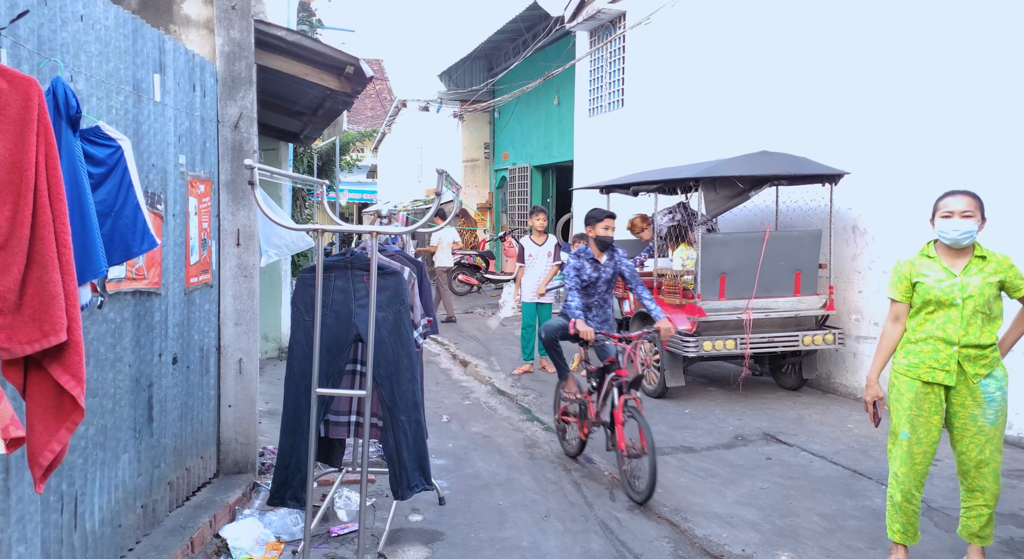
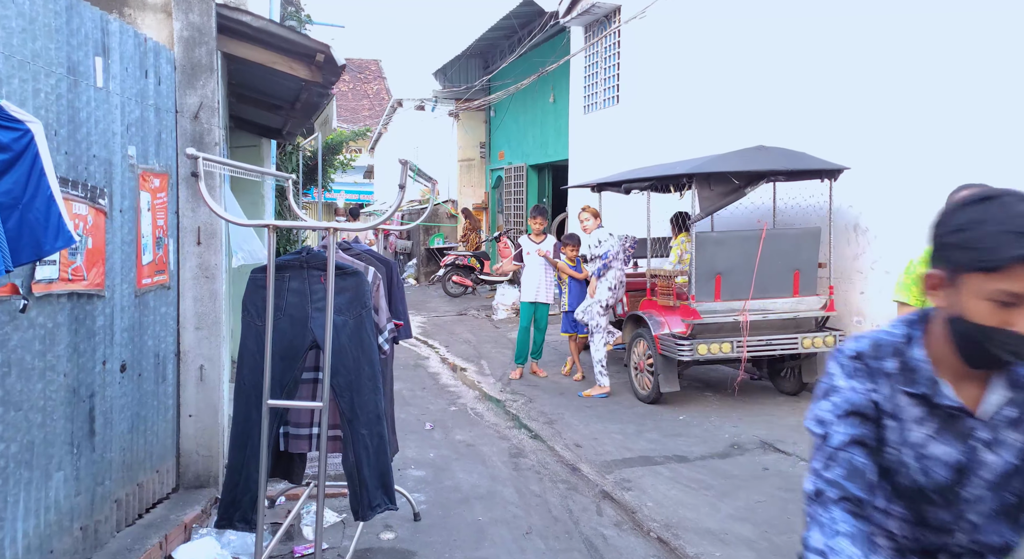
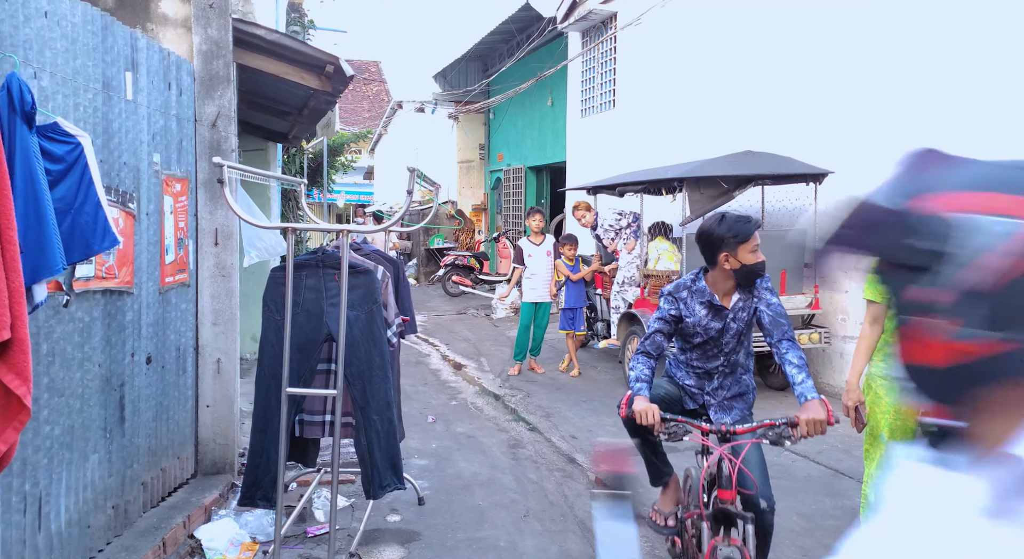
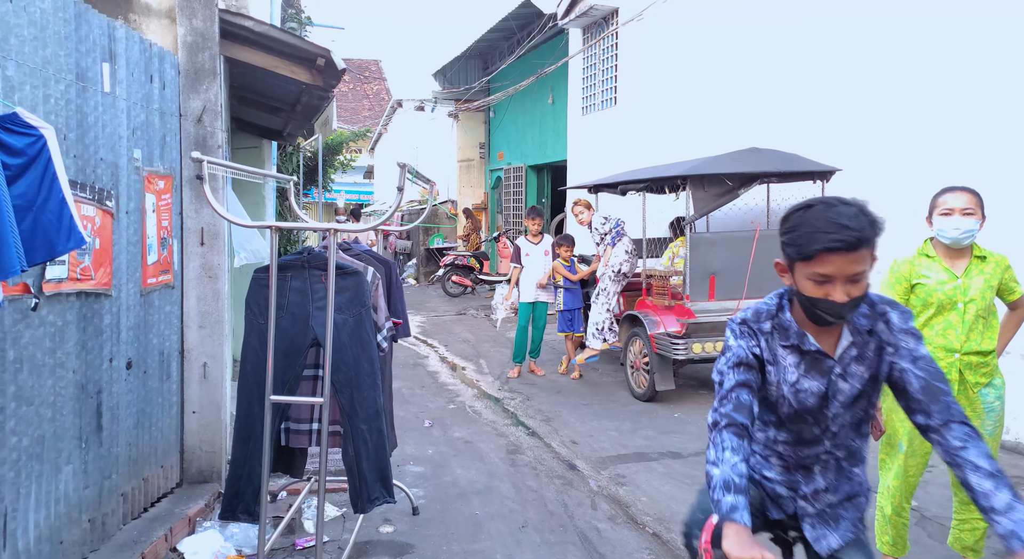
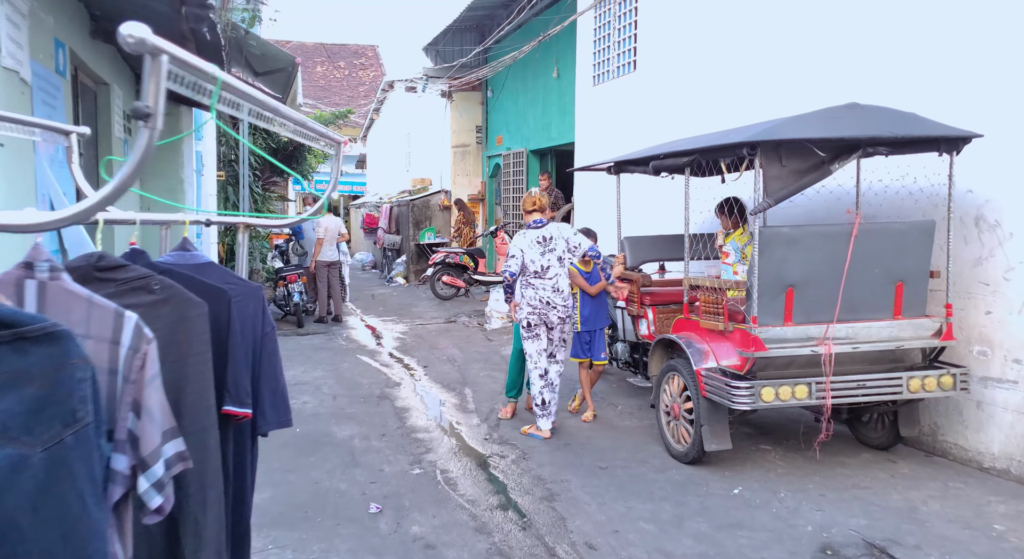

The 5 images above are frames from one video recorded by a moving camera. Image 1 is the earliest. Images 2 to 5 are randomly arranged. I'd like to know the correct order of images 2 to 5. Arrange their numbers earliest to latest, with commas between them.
3, 4, 2, 5
